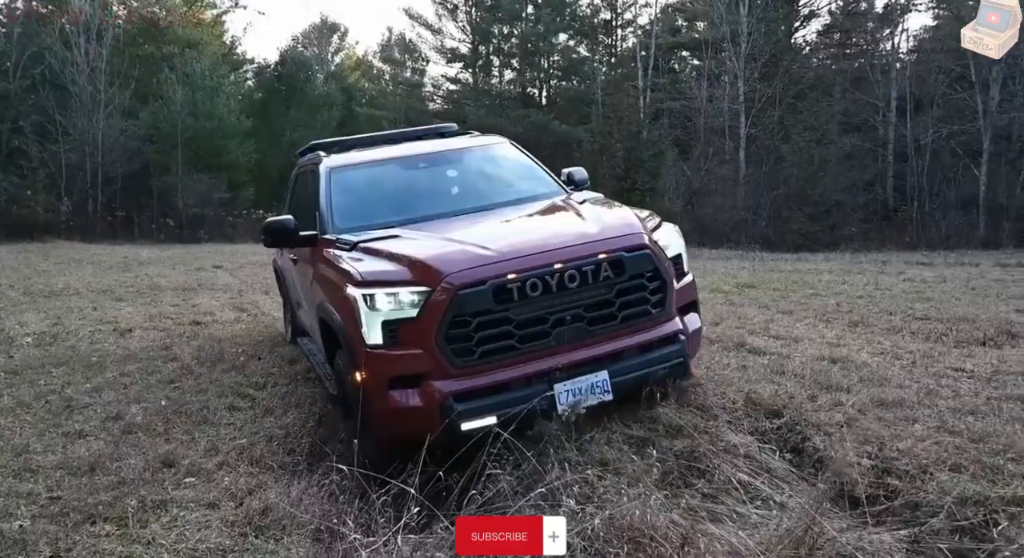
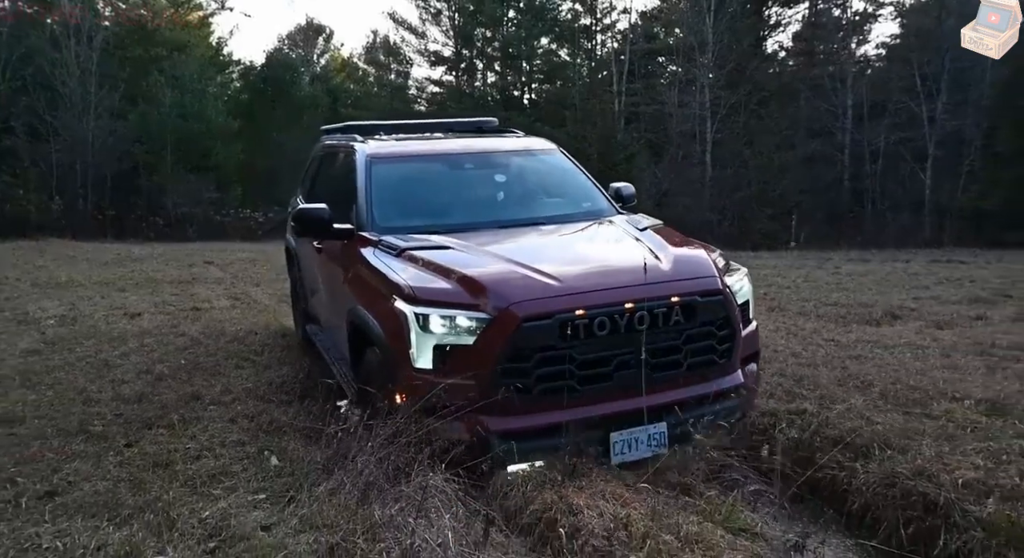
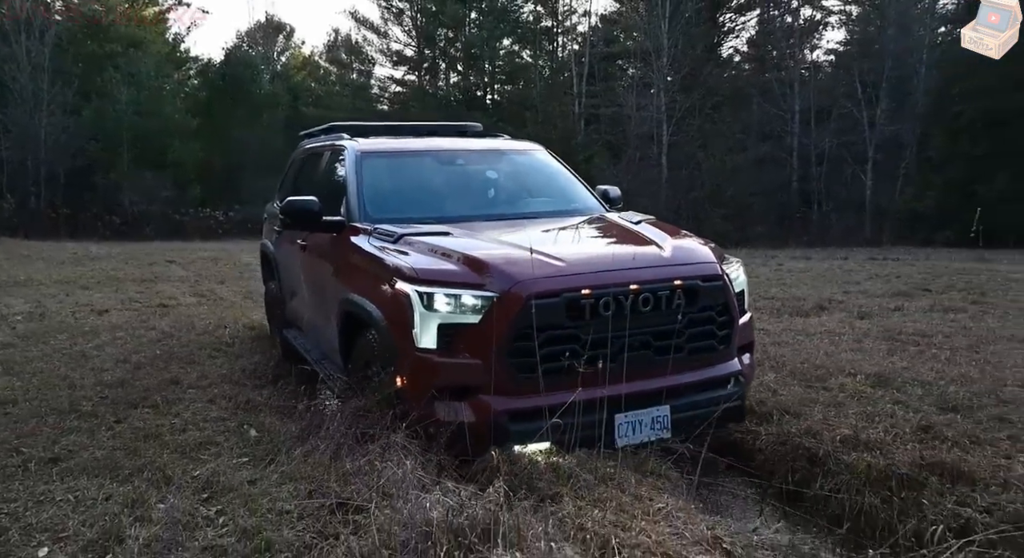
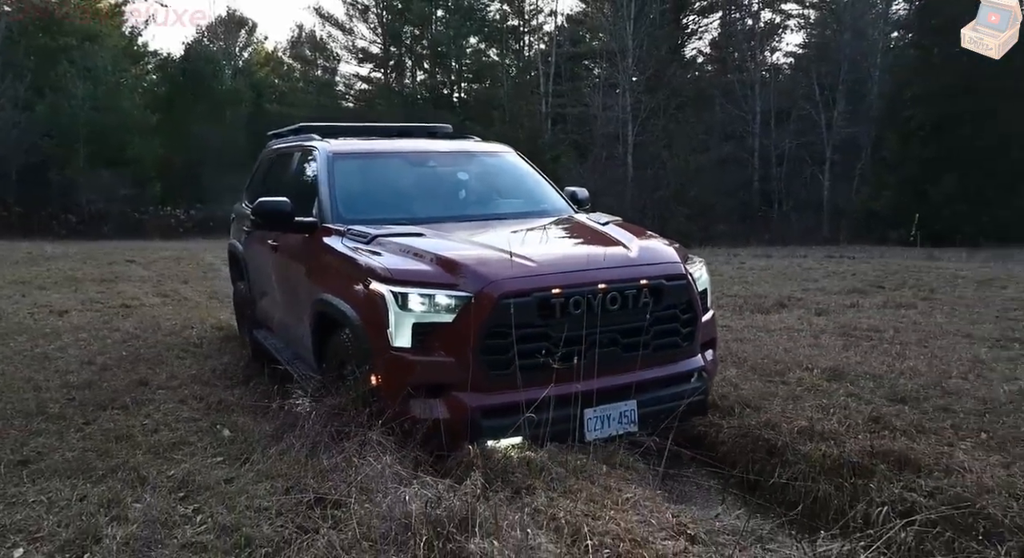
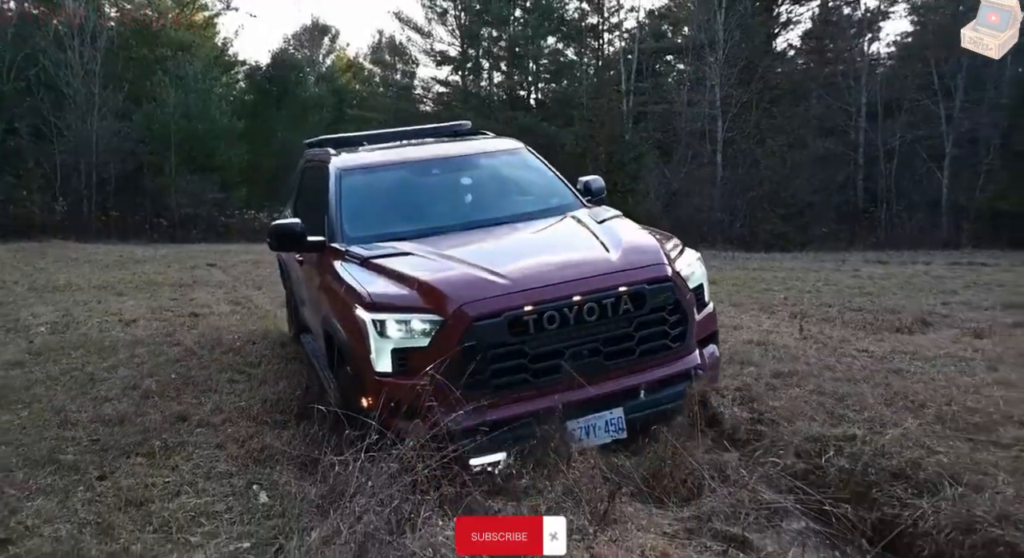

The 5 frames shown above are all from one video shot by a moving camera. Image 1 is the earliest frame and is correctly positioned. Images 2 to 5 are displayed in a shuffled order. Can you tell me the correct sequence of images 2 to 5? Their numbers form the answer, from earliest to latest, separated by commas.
5, 2, 3, 4
